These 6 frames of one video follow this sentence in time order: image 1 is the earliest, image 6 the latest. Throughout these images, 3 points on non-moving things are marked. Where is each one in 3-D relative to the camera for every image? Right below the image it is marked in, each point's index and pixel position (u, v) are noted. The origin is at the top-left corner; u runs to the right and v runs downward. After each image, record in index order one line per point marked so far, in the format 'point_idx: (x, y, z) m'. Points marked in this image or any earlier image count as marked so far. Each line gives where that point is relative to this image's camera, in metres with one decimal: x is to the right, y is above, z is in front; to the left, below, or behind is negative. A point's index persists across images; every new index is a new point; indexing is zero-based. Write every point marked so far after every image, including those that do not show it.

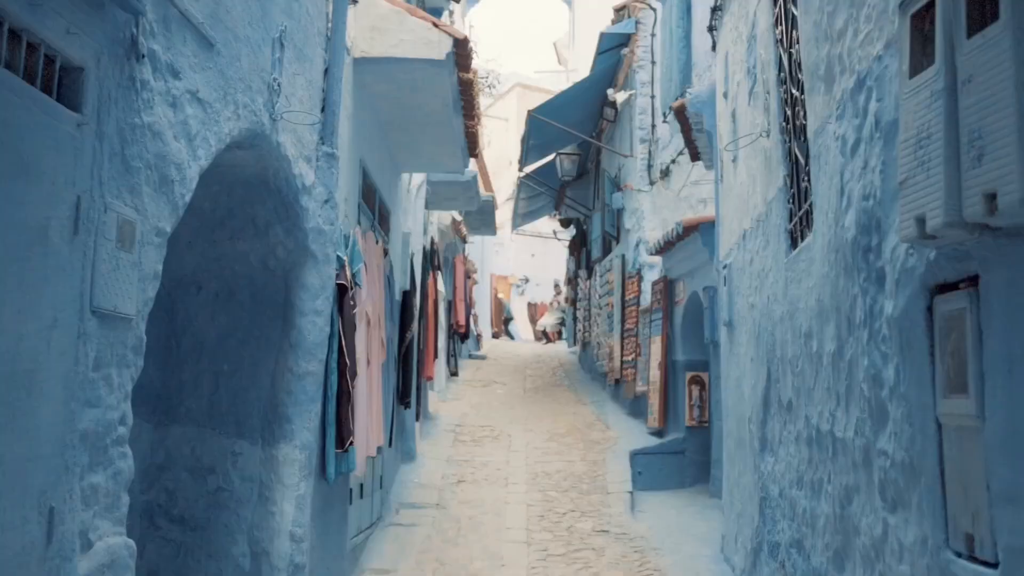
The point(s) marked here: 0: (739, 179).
0: (+1.9, +0.9, +5.7) m
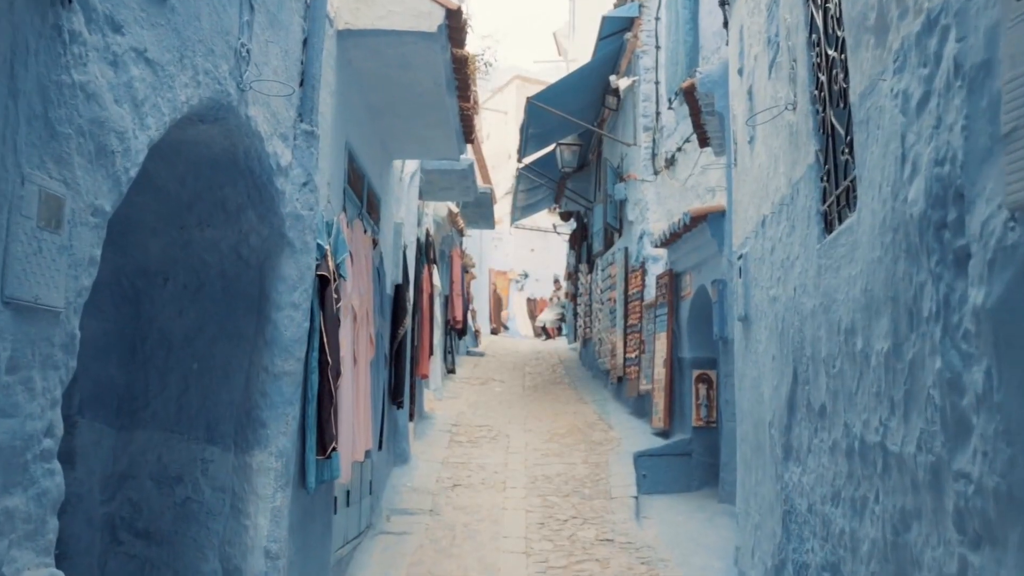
0: (+1.9, +1.0, +5.2) m
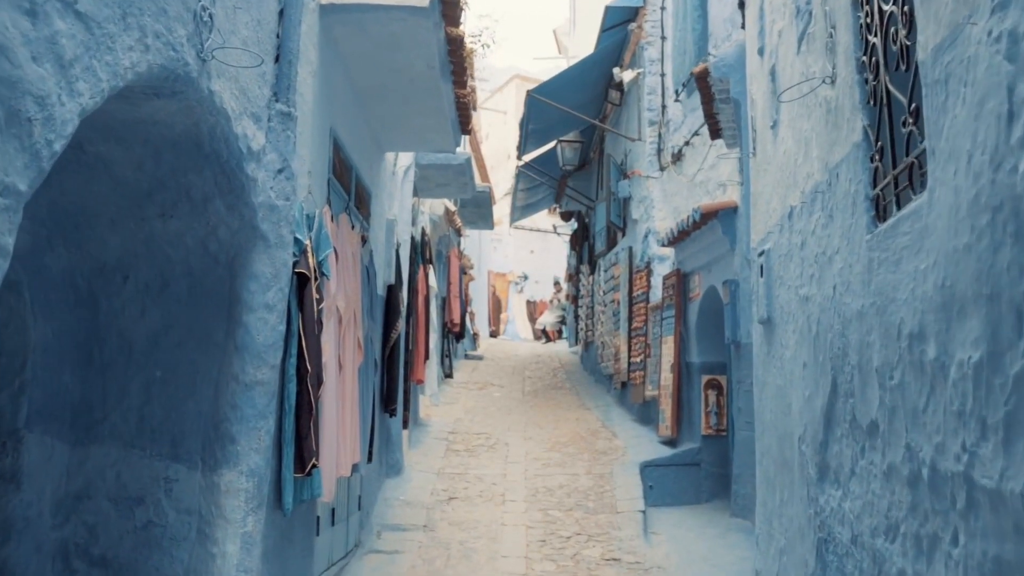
0: (+1.9, +1.0, +4.7) m
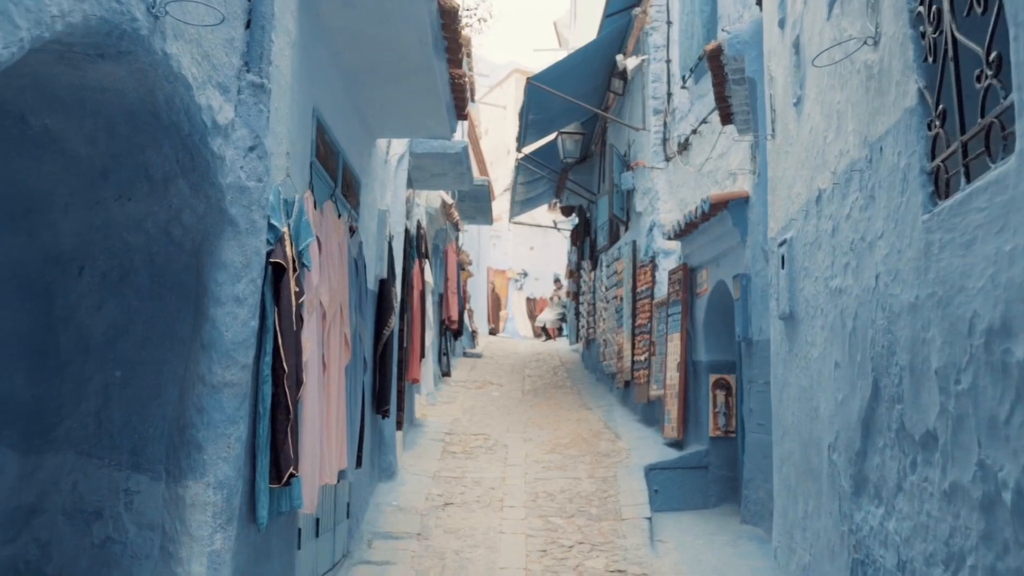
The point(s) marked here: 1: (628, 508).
0: (+1.9, +1.0, +4.3) m
1: (+1.3, -2.6, +7.8) m
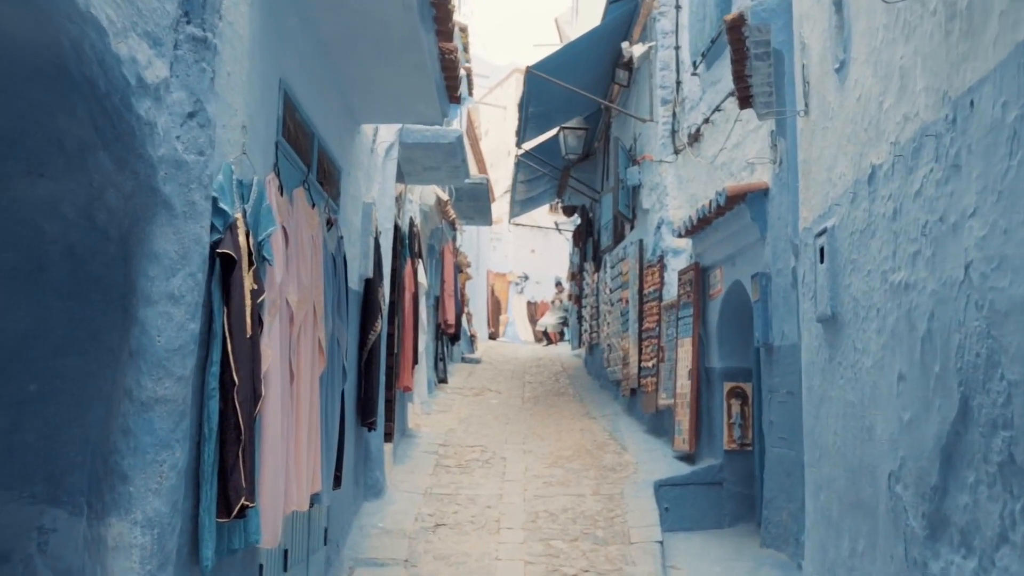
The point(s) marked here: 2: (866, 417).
0: (+1.9, +1.1, +3.6) m
1: (+1.3, -2.6, +7.1) m
2: (+1.8, -0.7, +3.4) m
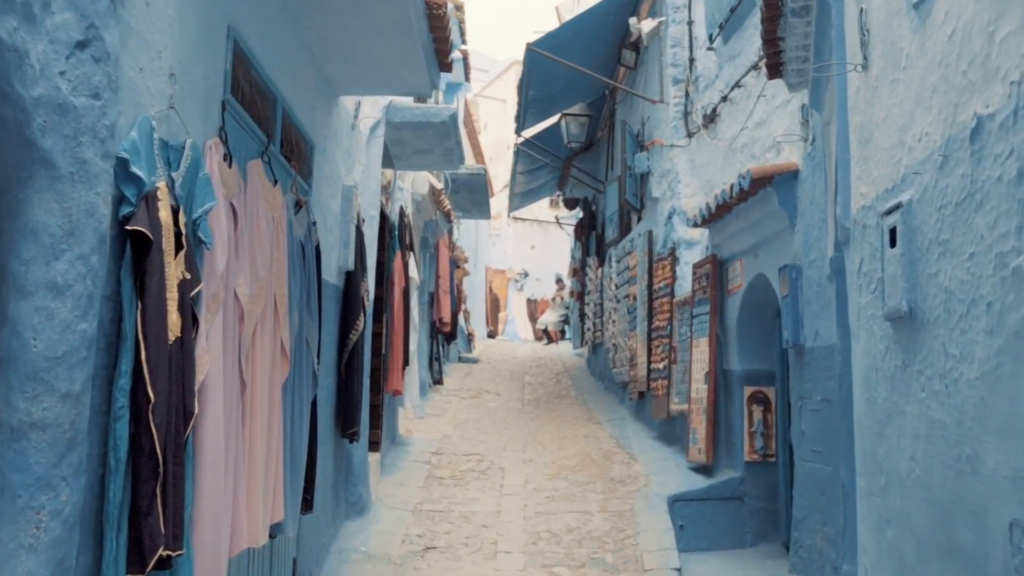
0: (+1.9, +1.1, +2.9) m
1: (+1.3, -2.5, +6.3) m
2: (+1.8, -0.6, +2.7) m
